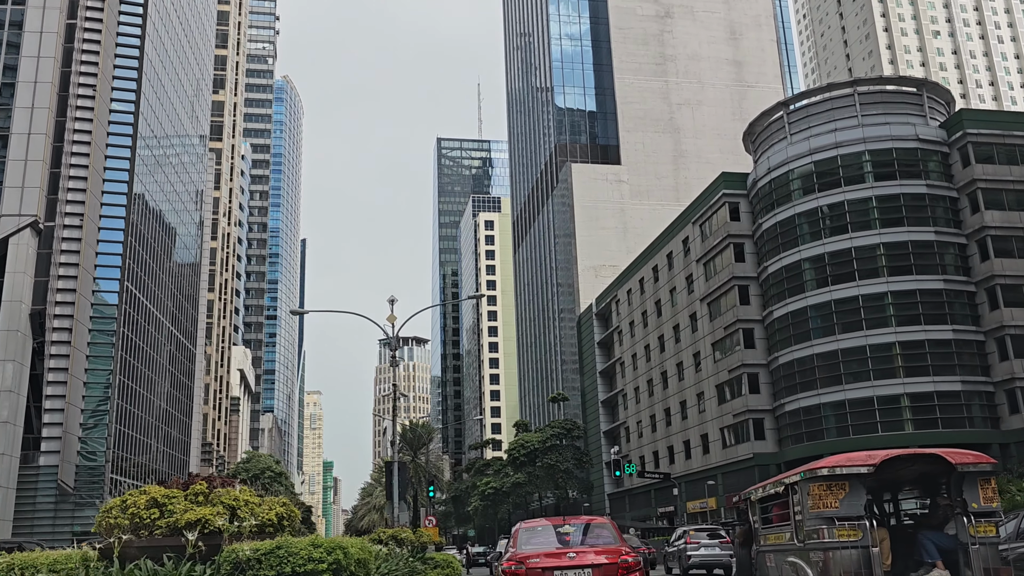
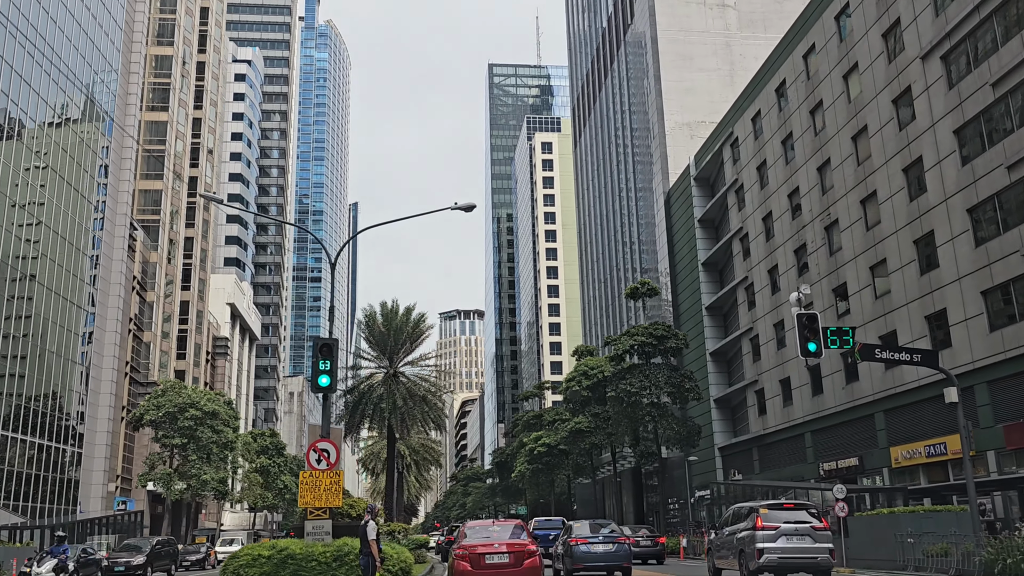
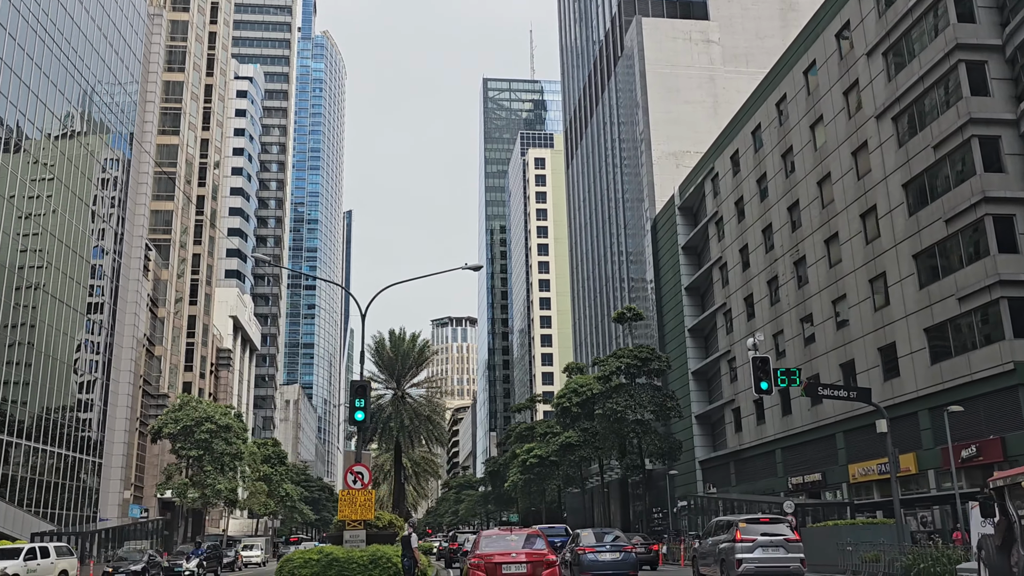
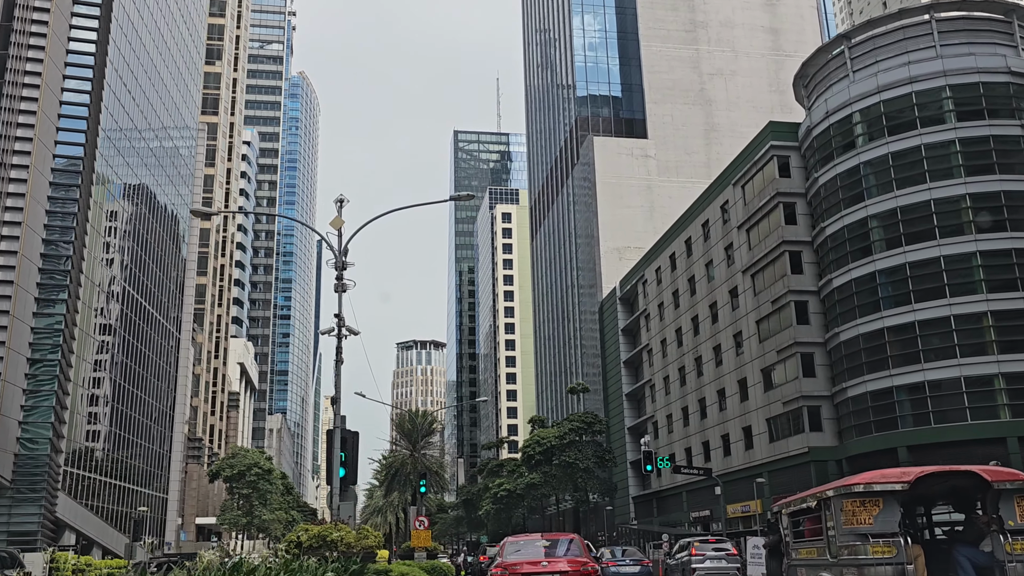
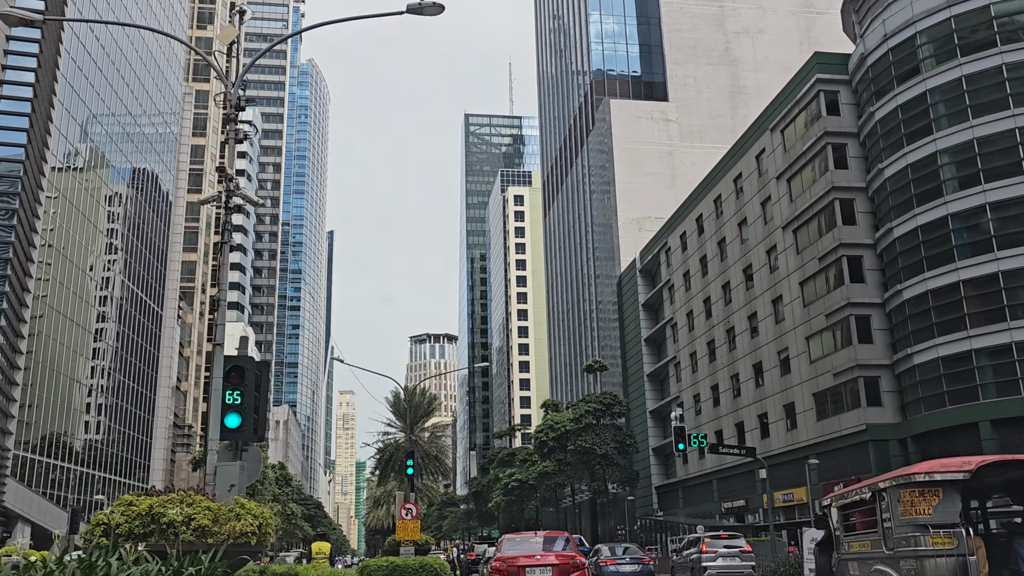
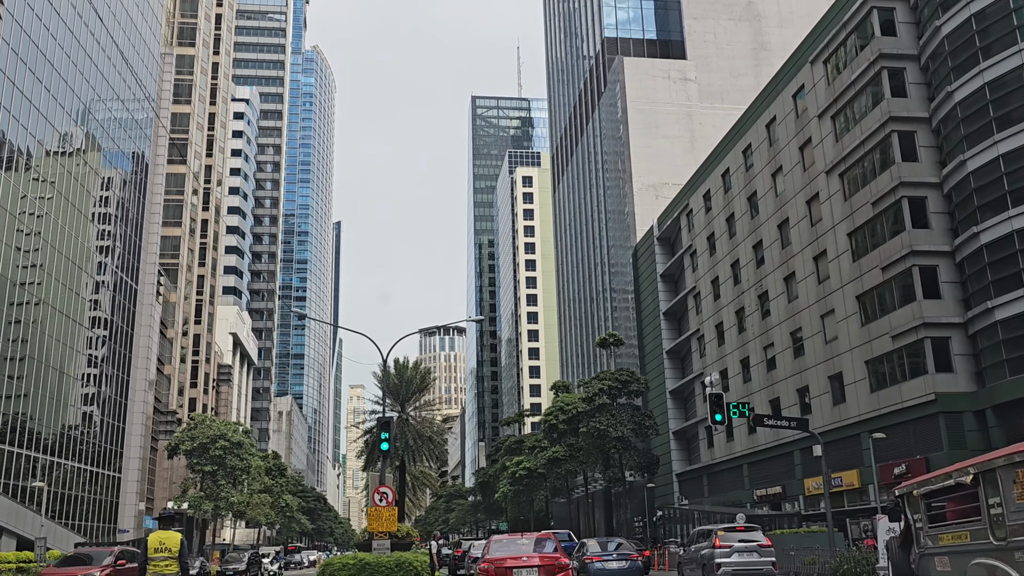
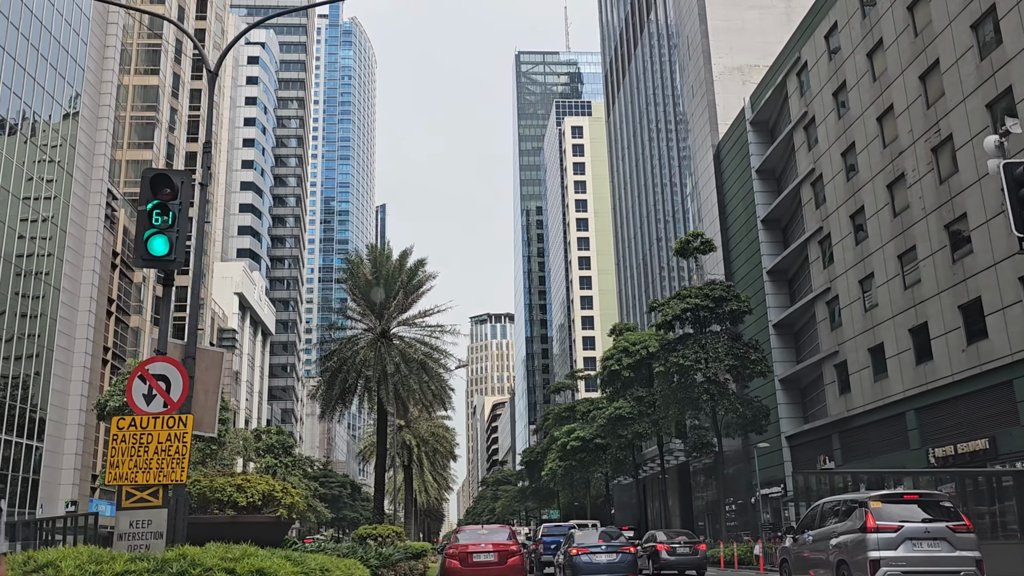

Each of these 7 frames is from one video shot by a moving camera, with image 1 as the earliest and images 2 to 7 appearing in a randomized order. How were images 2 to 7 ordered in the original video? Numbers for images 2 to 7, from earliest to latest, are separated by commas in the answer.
4, 5, 6, 3, 2, 7
